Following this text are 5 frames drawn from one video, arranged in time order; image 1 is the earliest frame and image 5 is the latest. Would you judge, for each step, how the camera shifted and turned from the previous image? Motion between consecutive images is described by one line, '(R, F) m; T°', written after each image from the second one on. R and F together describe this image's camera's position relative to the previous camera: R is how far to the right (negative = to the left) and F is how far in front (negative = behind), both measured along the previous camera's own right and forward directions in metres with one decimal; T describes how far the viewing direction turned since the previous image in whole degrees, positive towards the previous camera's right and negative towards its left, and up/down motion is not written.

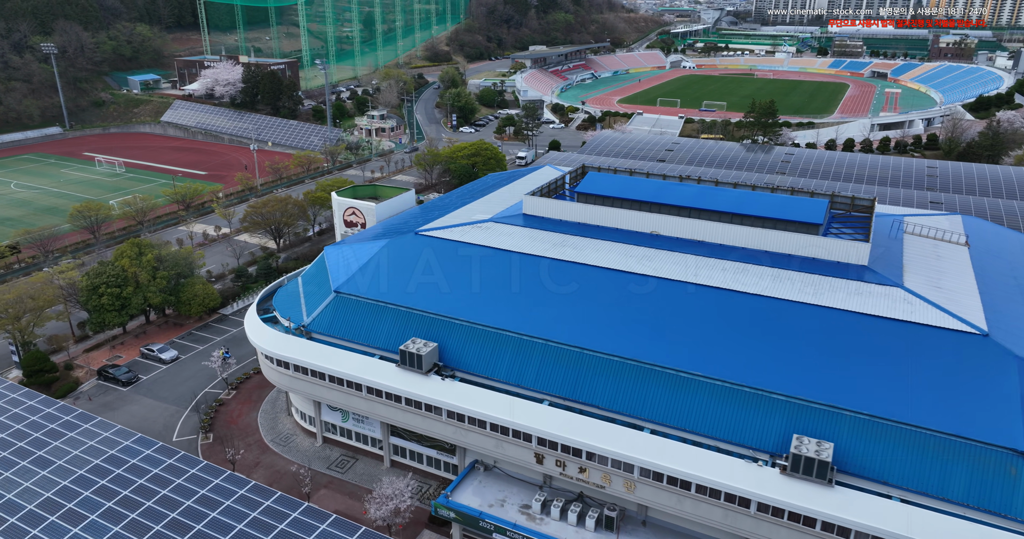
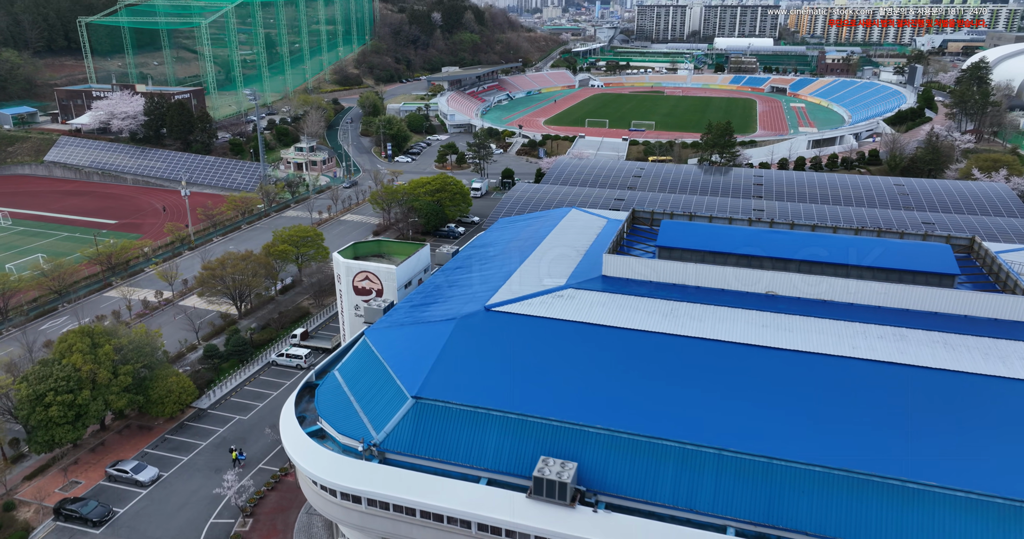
(-5.4, +4.3) m; +9°
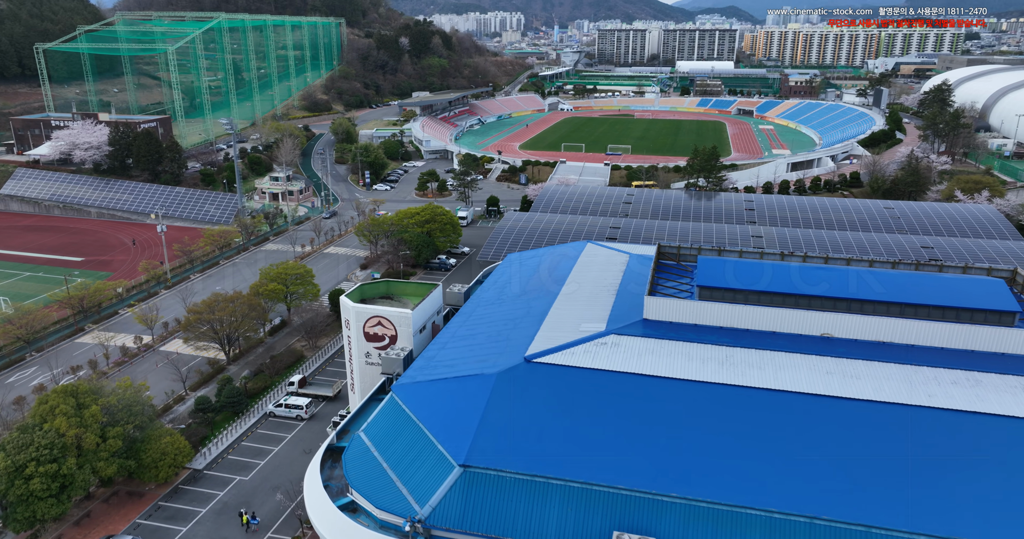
(-1.9, +1.5) m; +3°
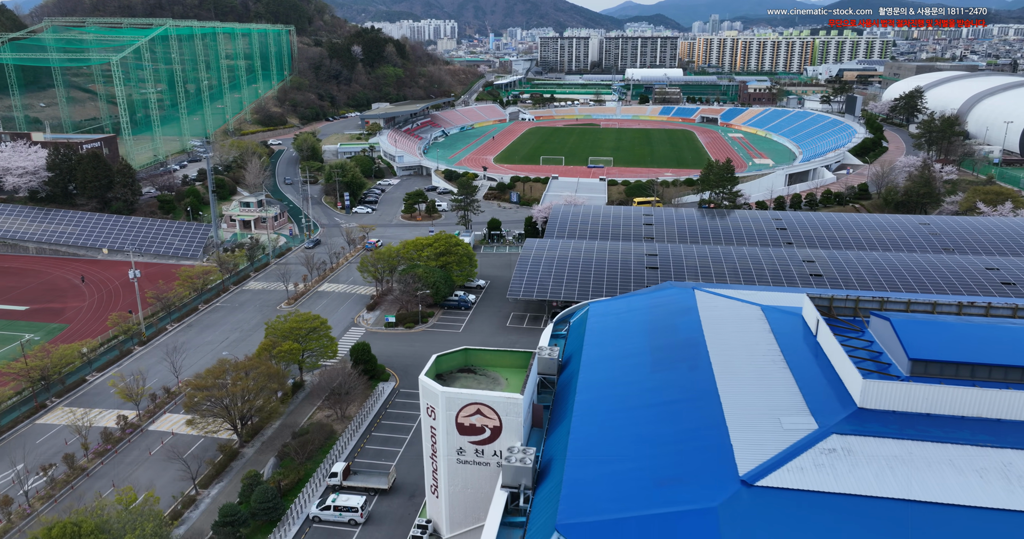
(-4.9, +5.0) m; +5°
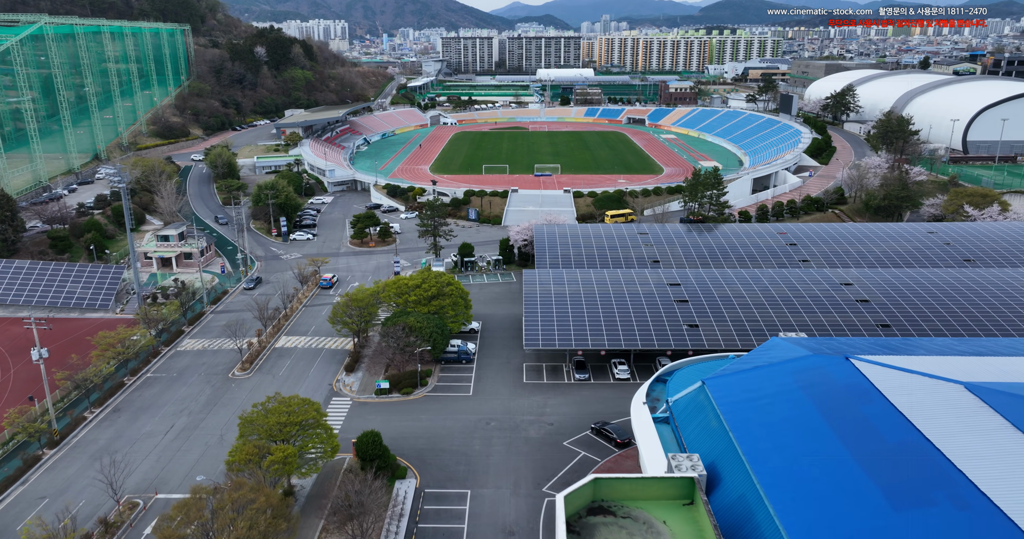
(-4.8, +6.6) m; +8°
